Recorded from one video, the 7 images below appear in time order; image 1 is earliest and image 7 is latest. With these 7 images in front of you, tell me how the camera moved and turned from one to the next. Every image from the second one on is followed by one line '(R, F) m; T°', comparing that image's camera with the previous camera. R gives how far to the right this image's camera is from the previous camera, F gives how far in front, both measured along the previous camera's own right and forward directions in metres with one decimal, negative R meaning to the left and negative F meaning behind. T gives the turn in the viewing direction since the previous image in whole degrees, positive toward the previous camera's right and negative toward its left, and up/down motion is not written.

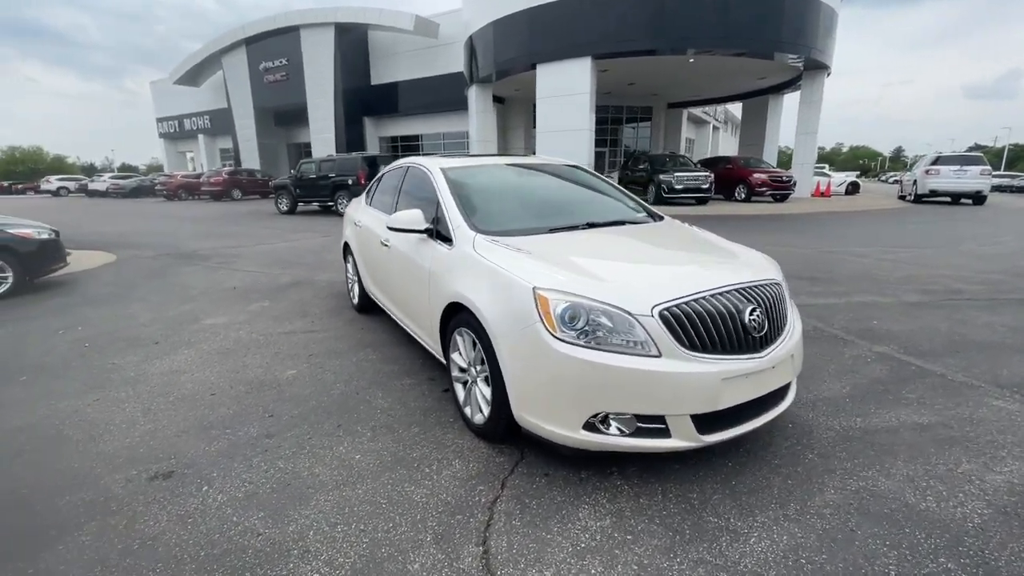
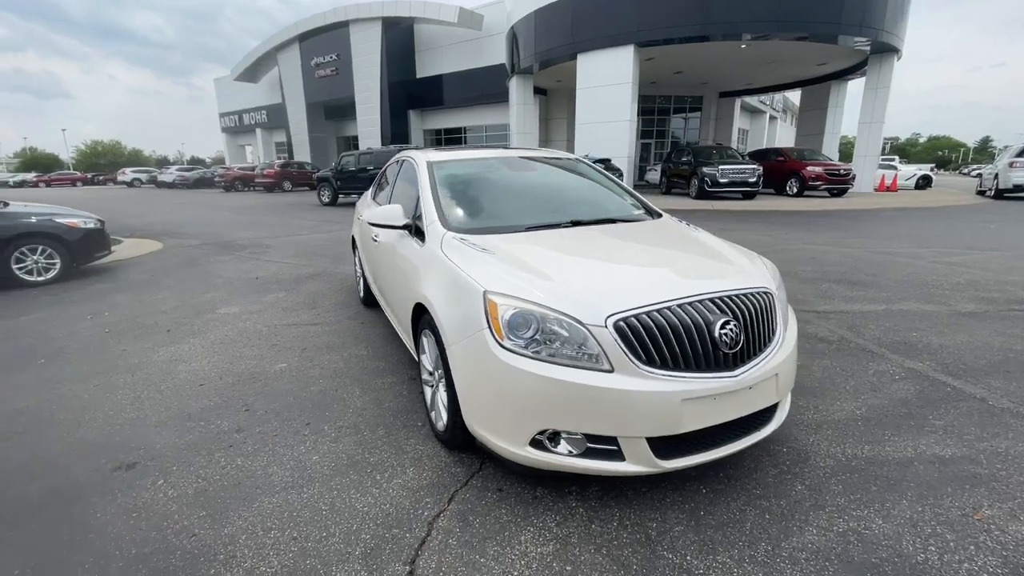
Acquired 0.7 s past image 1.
(+0.4, +0.2) m; -5°
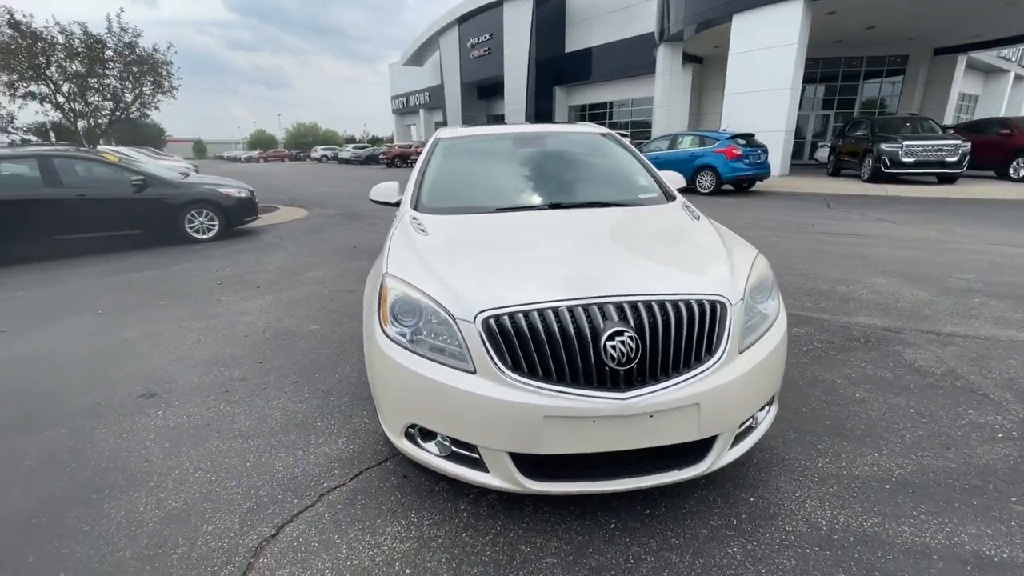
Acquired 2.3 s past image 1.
(+1.1, +0.3) m; -17°
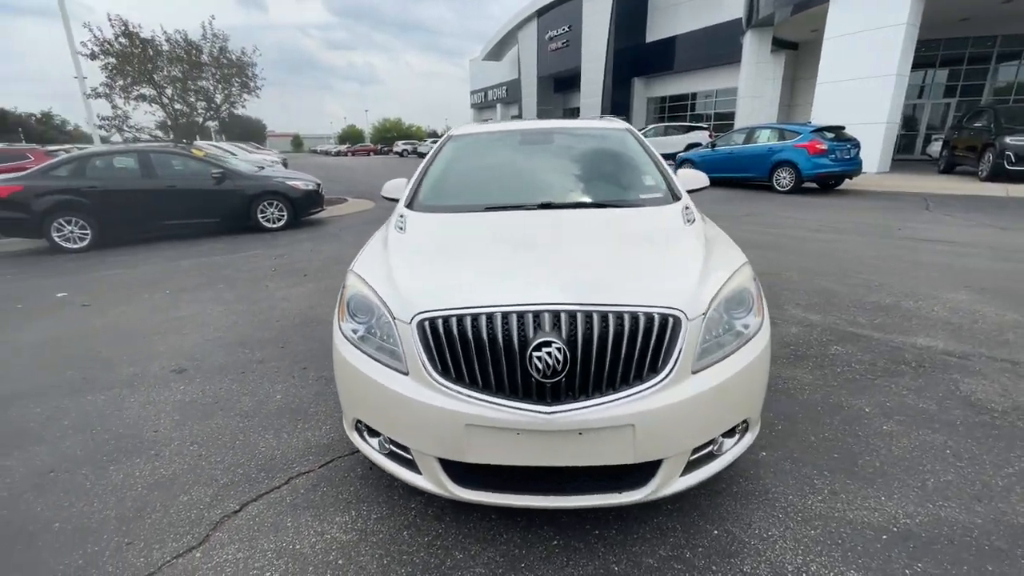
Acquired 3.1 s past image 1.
(+0.5, +0.1) m; -9°
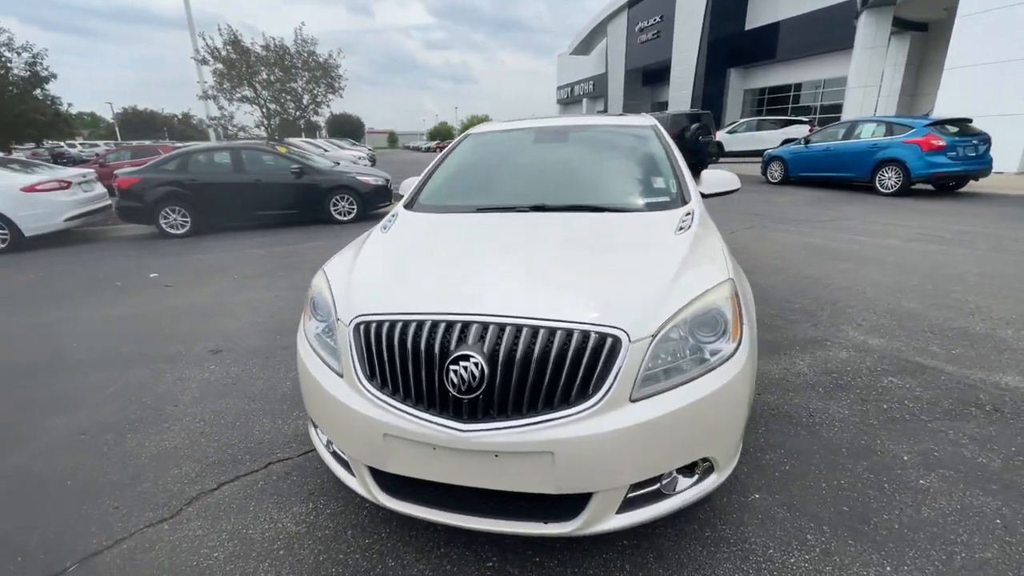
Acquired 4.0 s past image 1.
(+0.5, +0.1) m; -10°
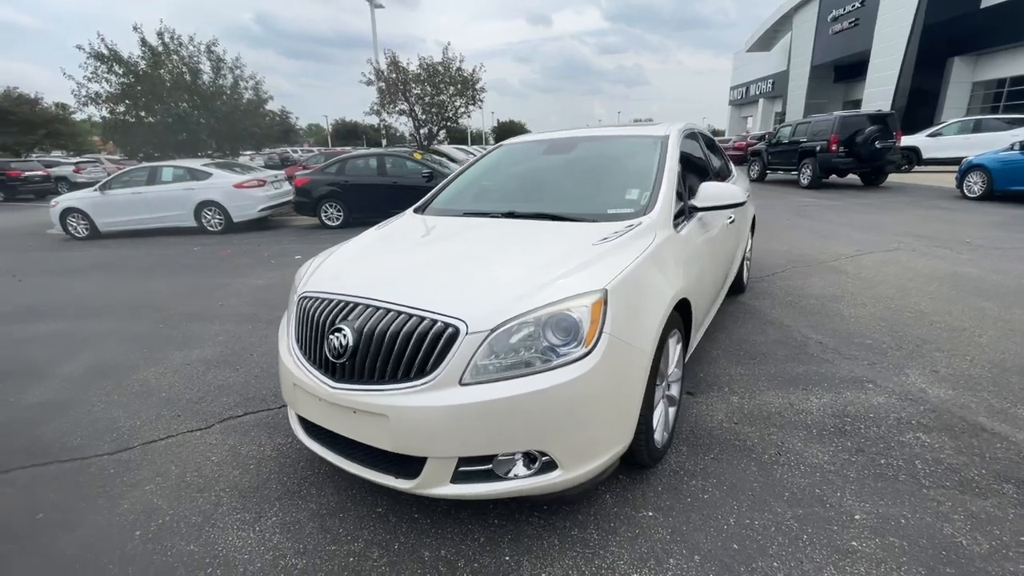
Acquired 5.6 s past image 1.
(+1.1, -0.1) m; -18°
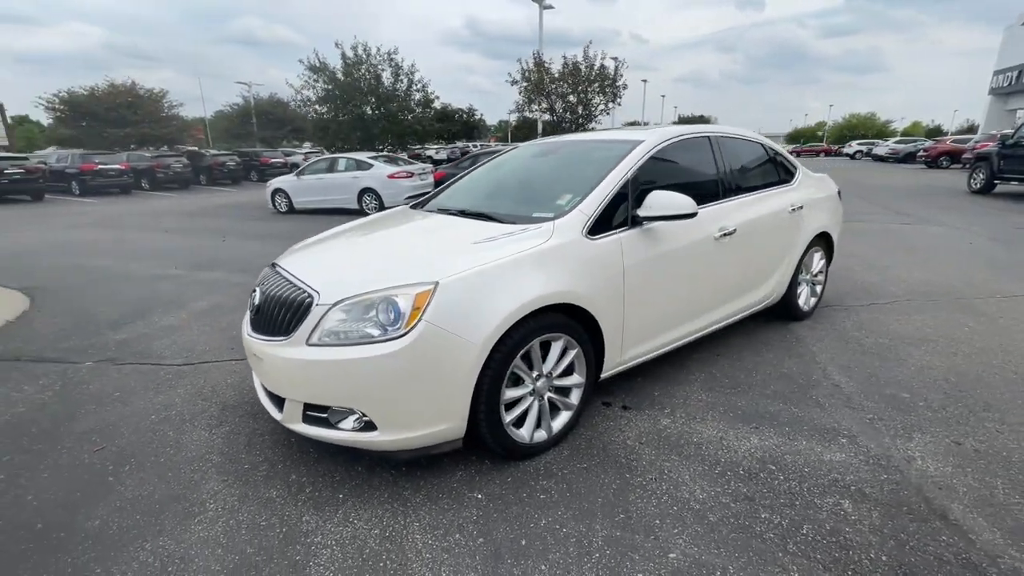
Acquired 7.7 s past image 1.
(+1.4, 0.0) m; -19°
